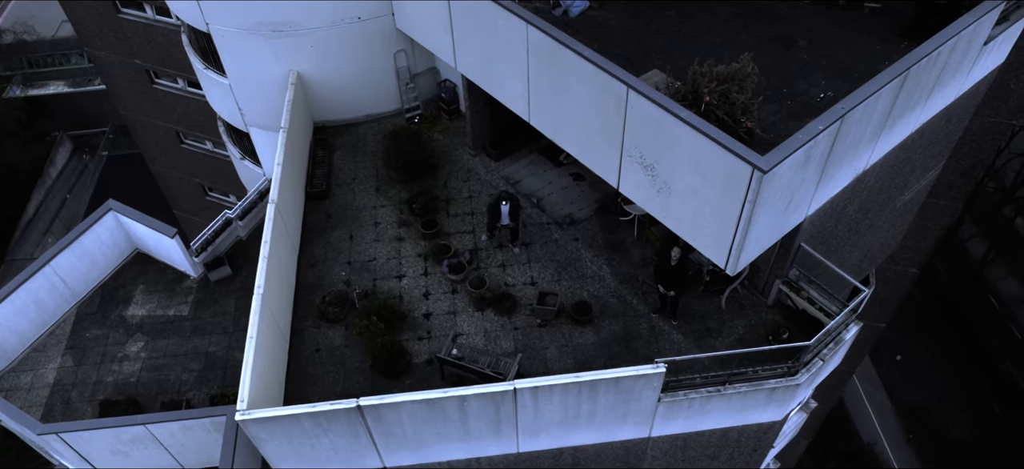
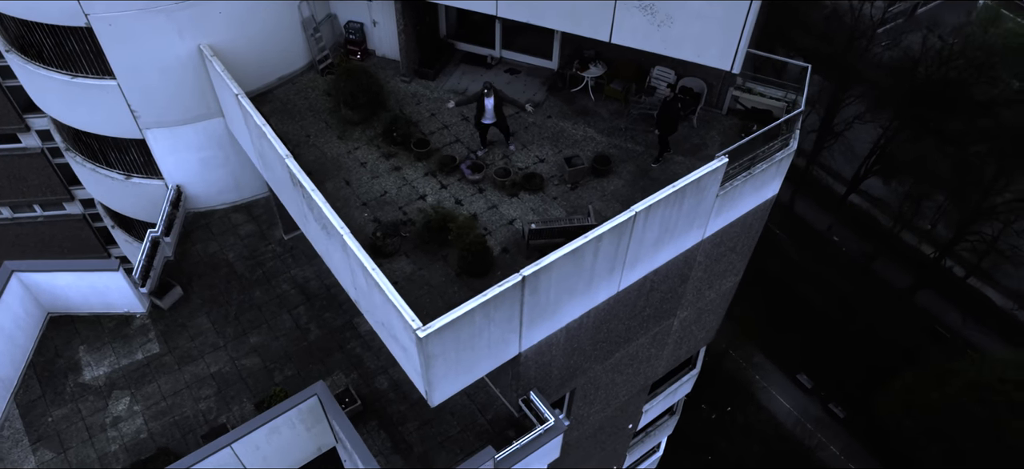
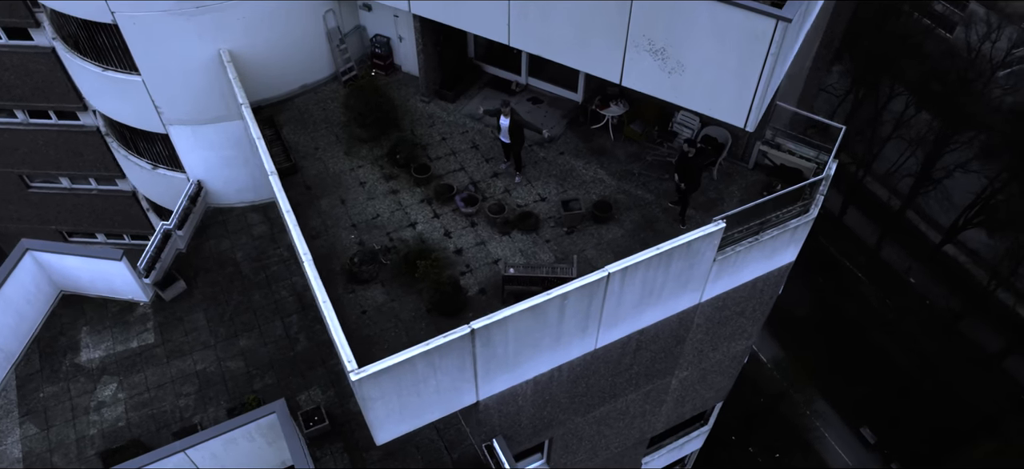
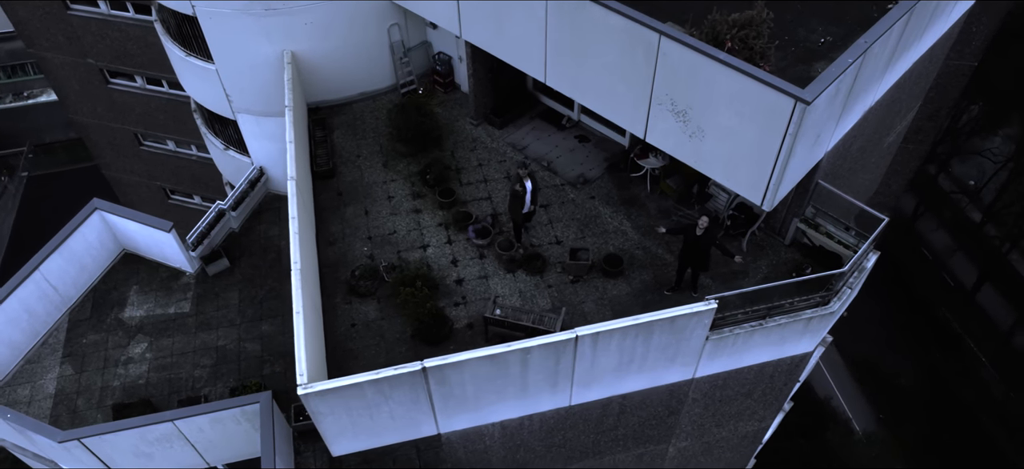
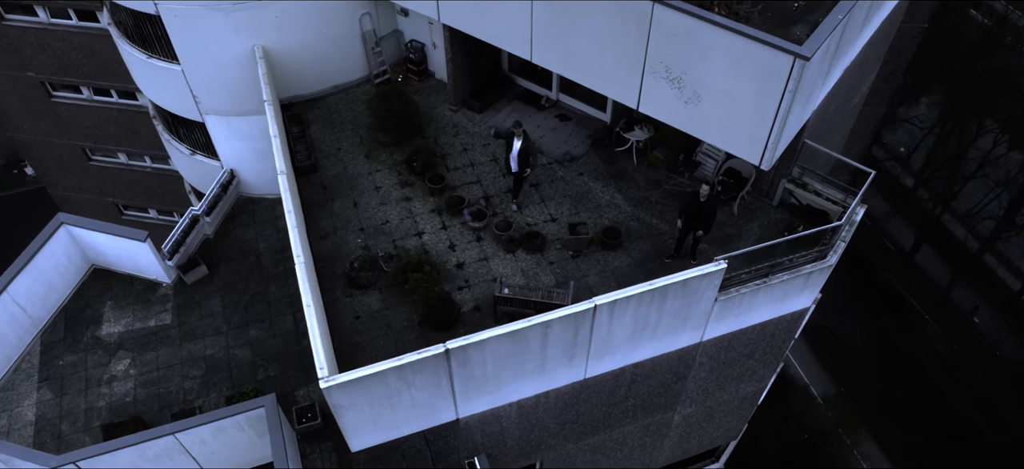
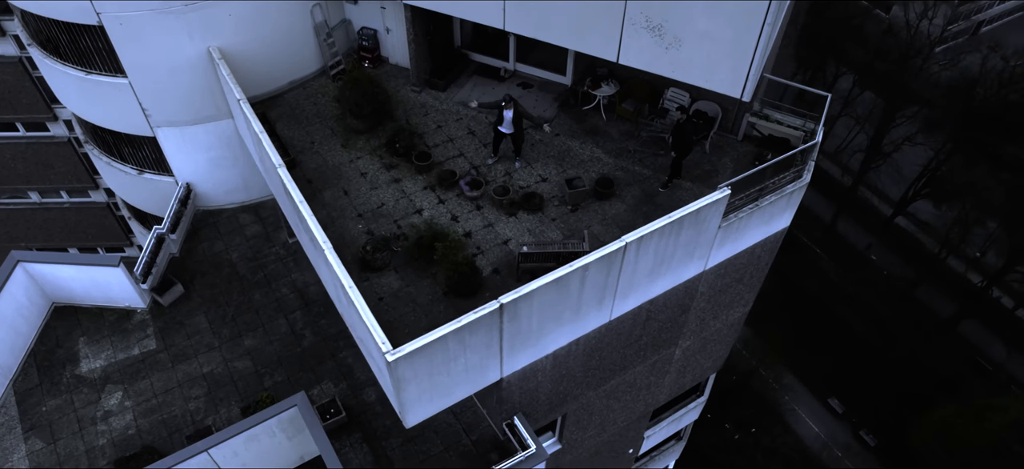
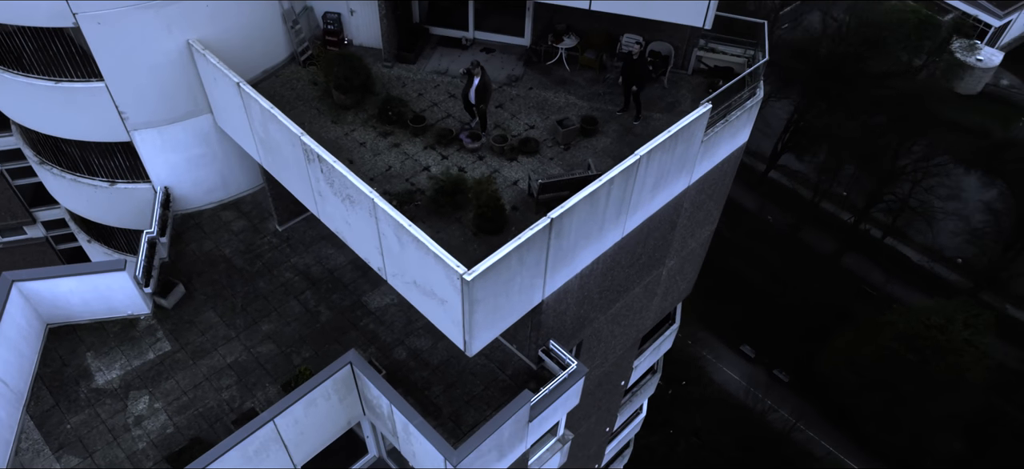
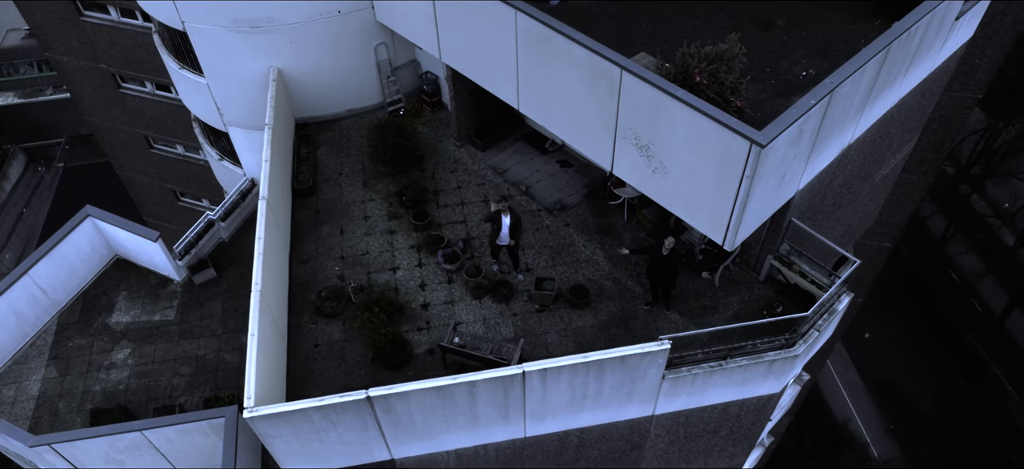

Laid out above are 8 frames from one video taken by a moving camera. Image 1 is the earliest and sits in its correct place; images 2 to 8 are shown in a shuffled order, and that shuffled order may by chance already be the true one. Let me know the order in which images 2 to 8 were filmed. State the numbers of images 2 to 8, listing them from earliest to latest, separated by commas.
8, 4, 5, 3, 6, 2, 7
